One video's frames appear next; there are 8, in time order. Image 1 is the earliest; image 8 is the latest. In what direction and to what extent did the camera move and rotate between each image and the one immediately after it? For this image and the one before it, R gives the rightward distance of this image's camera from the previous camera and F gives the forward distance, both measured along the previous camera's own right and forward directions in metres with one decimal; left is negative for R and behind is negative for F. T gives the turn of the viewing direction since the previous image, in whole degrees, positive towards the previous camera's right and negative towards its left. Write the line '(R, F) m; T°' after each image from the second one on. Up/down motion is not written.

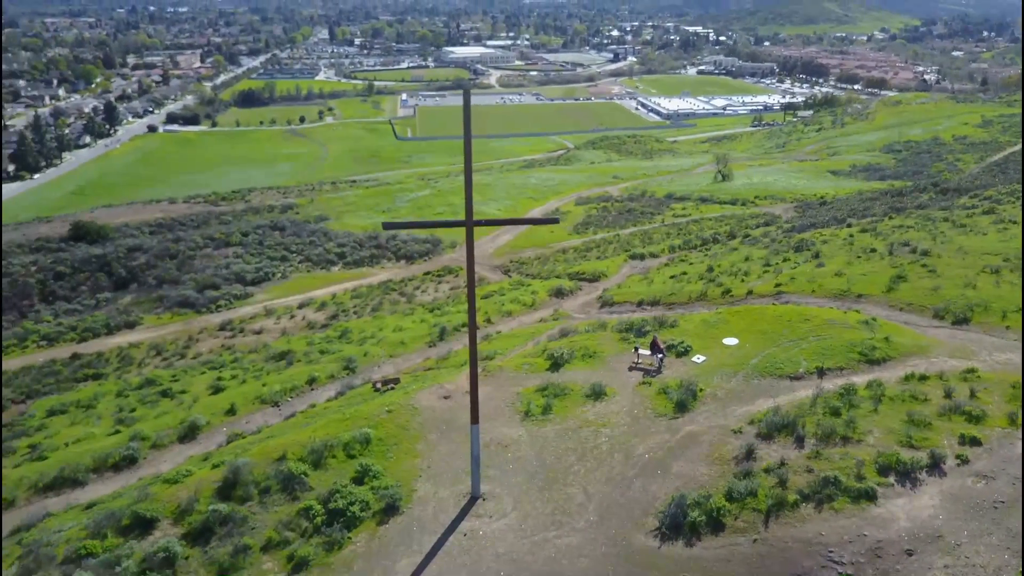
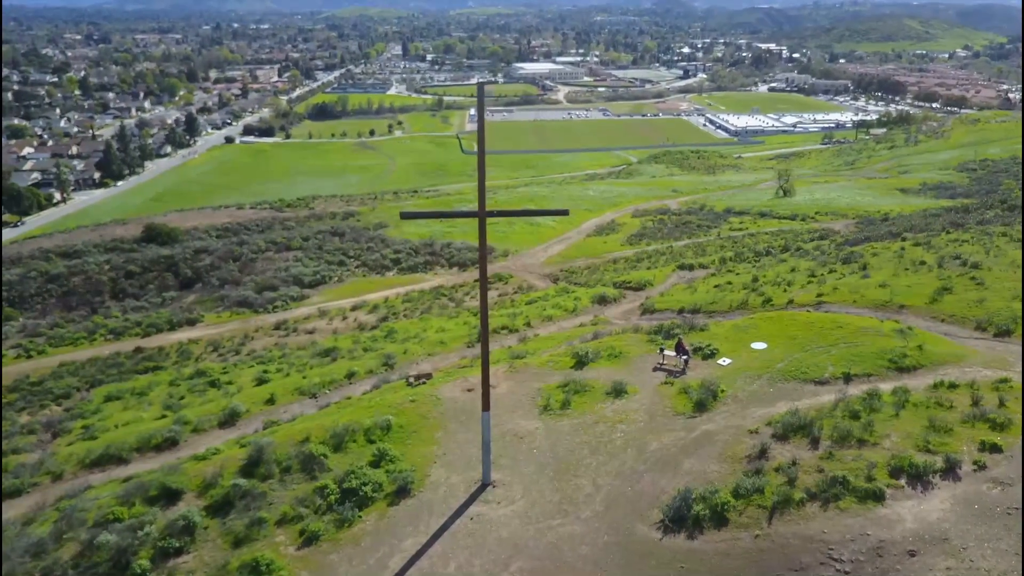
(+0.9, -0.3) m; -4°
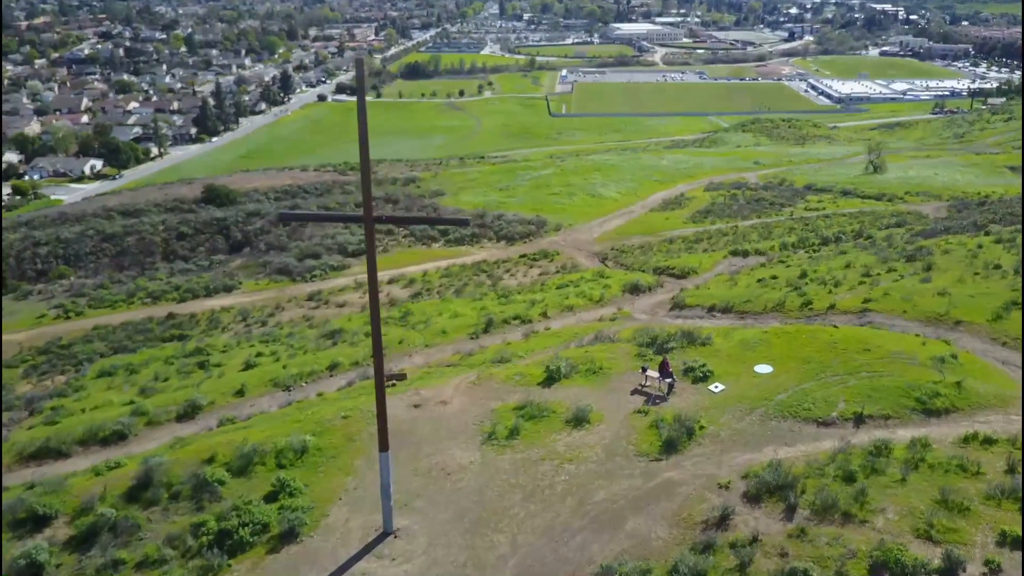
(+2.6, +2.7) m; -6°
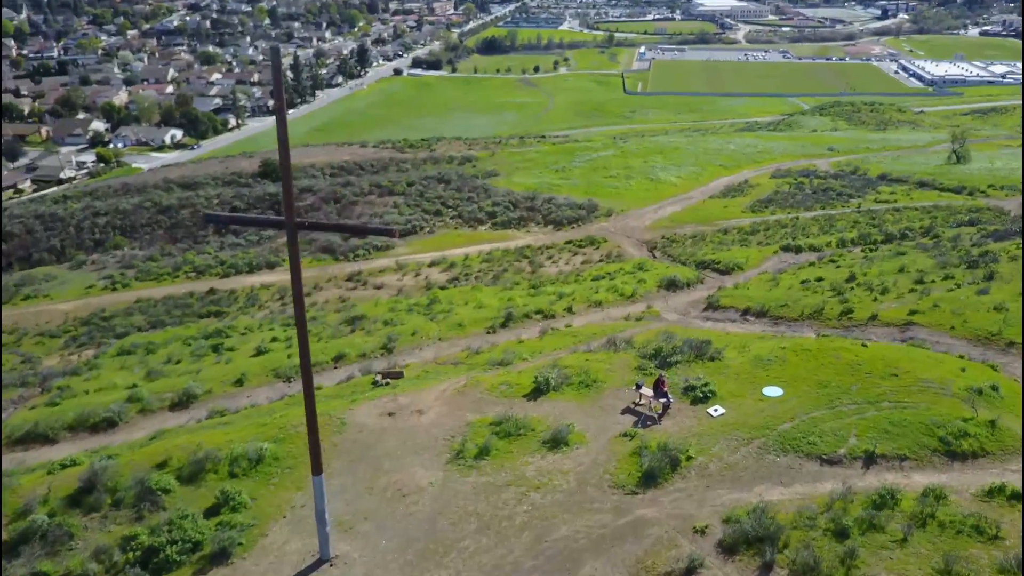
(+1.6, +1.3) m; -5°
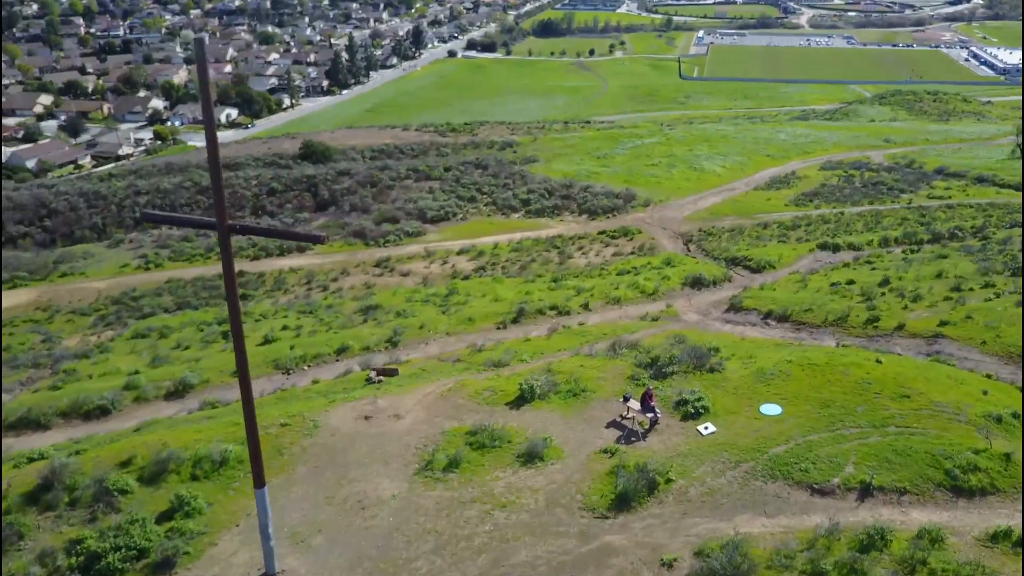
(+1.2, +0.8) m; -4°
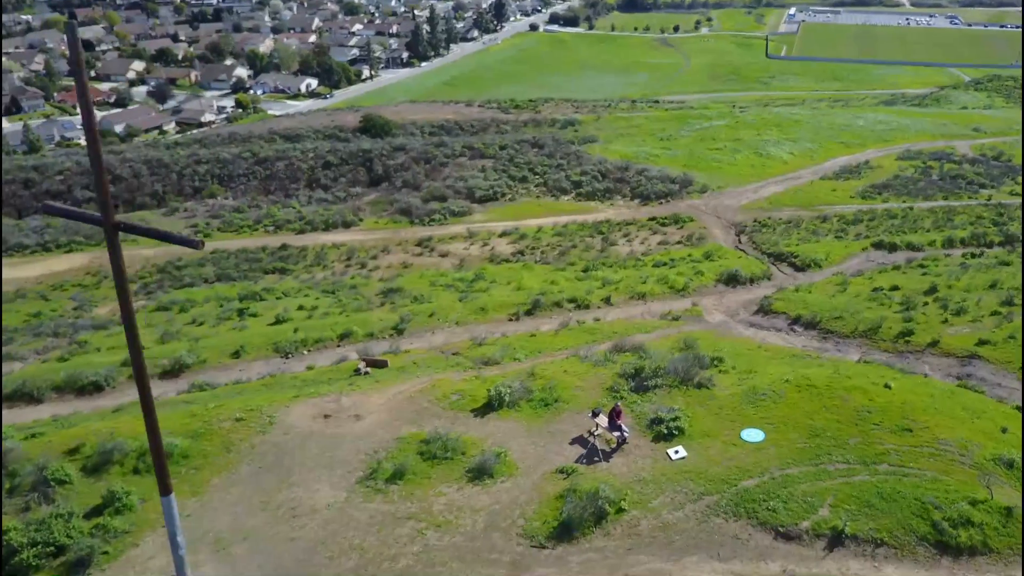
(+1.8, +1.0) m; -5°
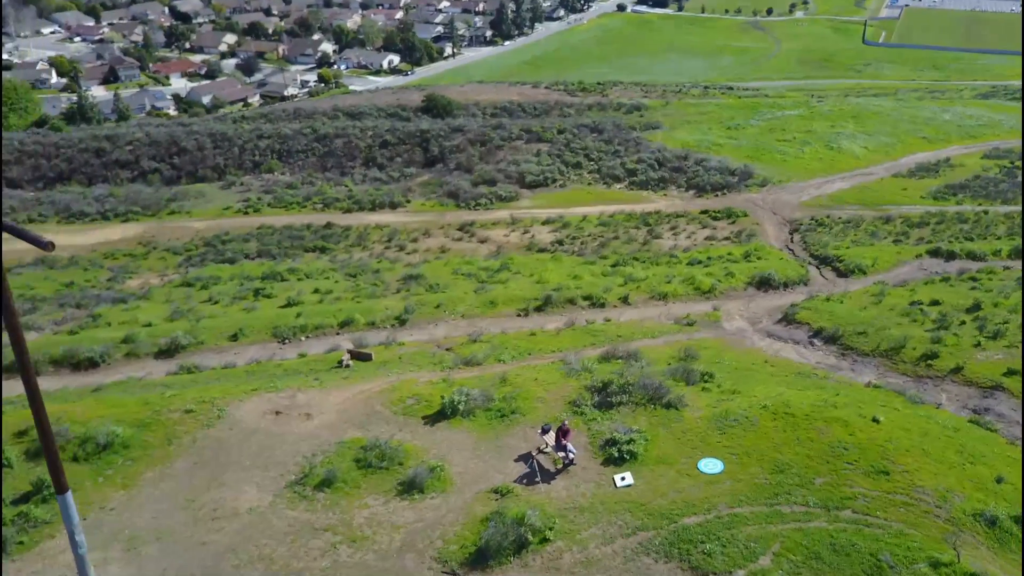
(+1.9, +0.9) m; -5°
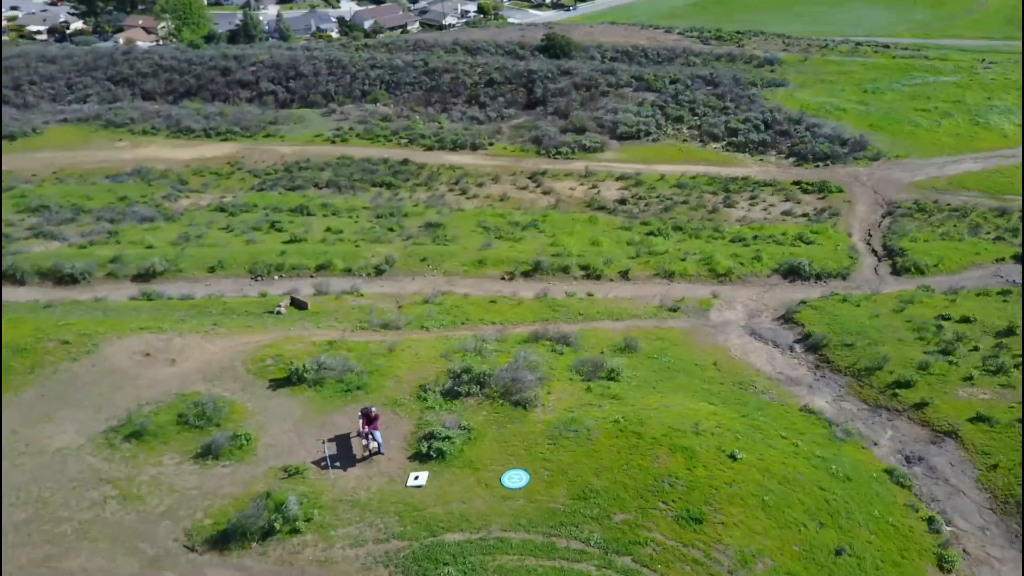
(+4.6, +1.4) m; -11°
